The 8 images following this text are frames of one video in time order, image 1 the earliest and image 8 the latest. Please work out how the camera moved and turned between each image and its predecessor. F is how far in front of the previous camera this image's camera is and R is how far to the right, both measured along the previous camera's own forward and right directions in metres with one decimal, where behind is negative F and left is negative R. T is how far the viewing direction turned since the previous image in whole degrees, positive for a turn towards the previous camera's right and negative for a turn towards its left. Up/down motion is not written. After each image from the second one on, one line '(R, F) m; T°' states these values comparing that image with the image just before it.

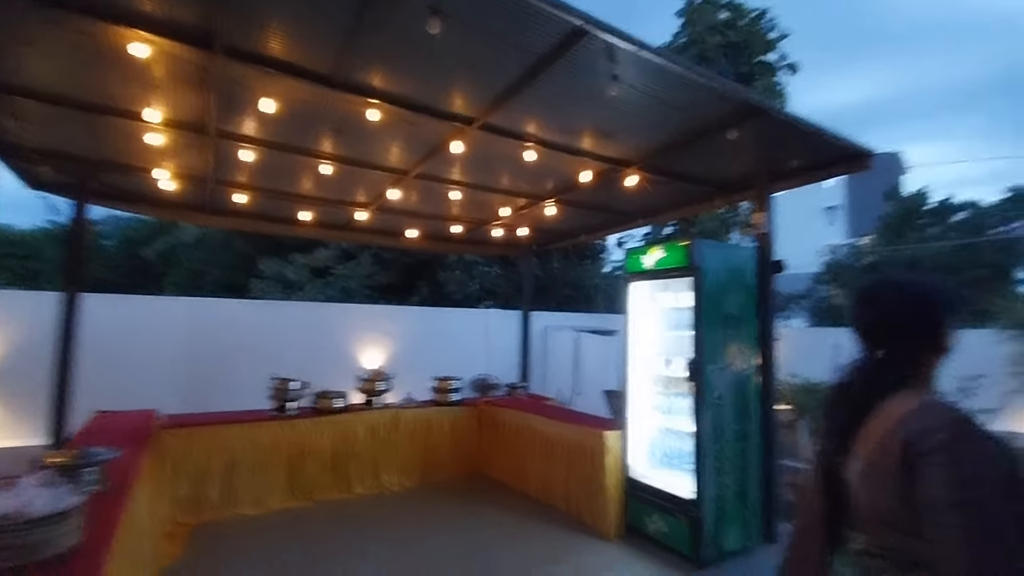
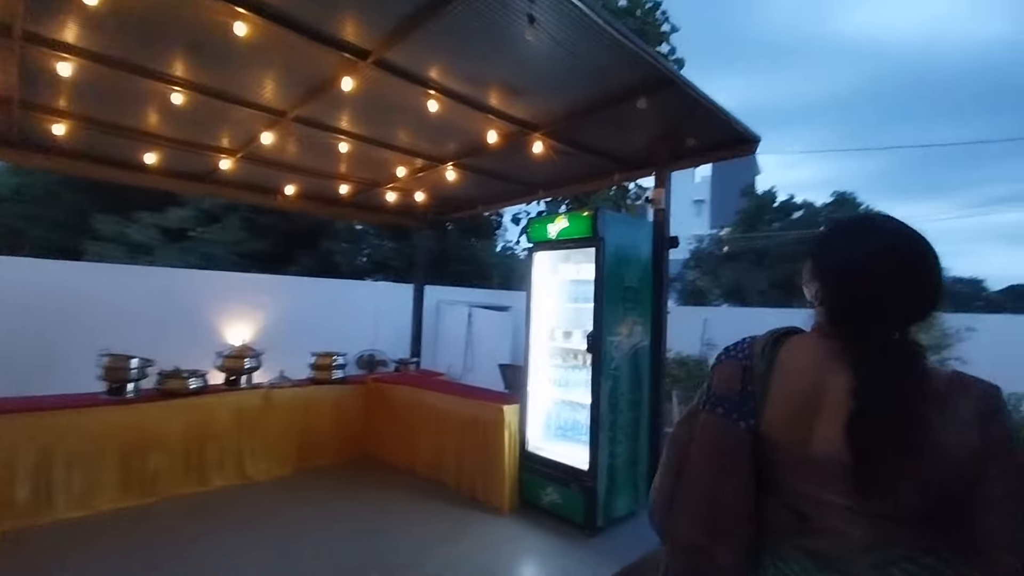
(-0.1, +0.3) m; +13°
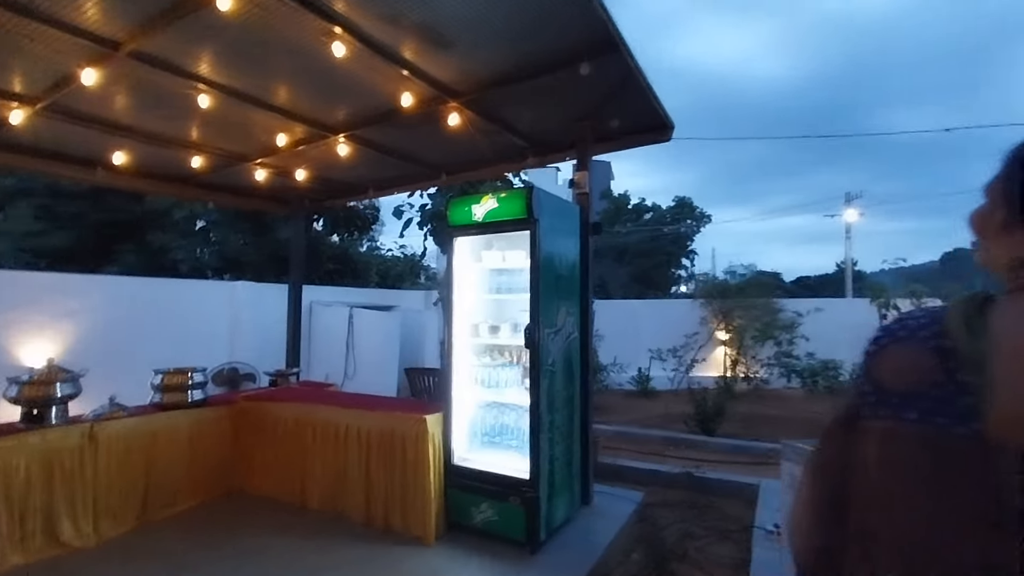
(-0.4, +0.6) m; +16°
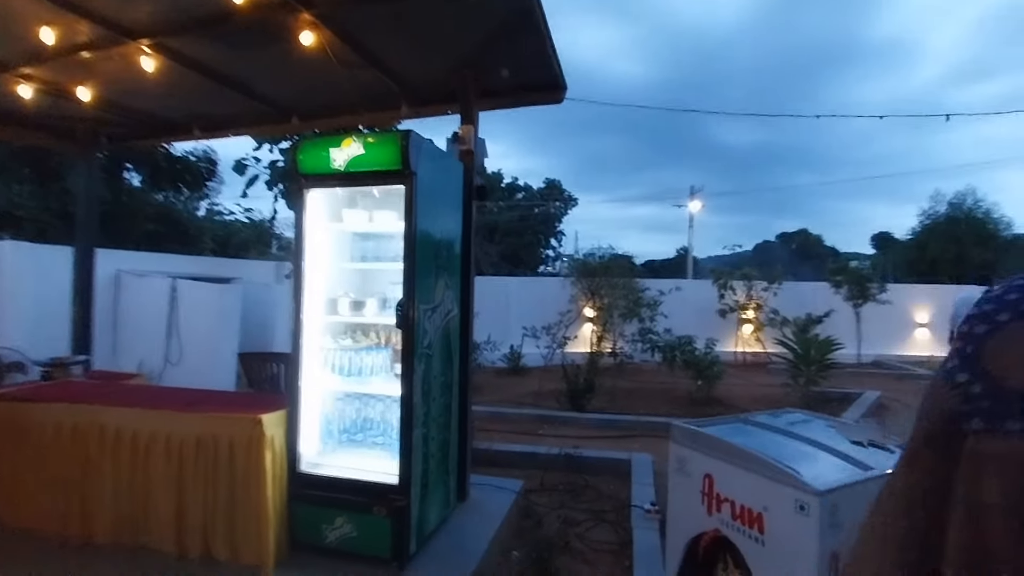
(0.0, +0.6) m; +15°
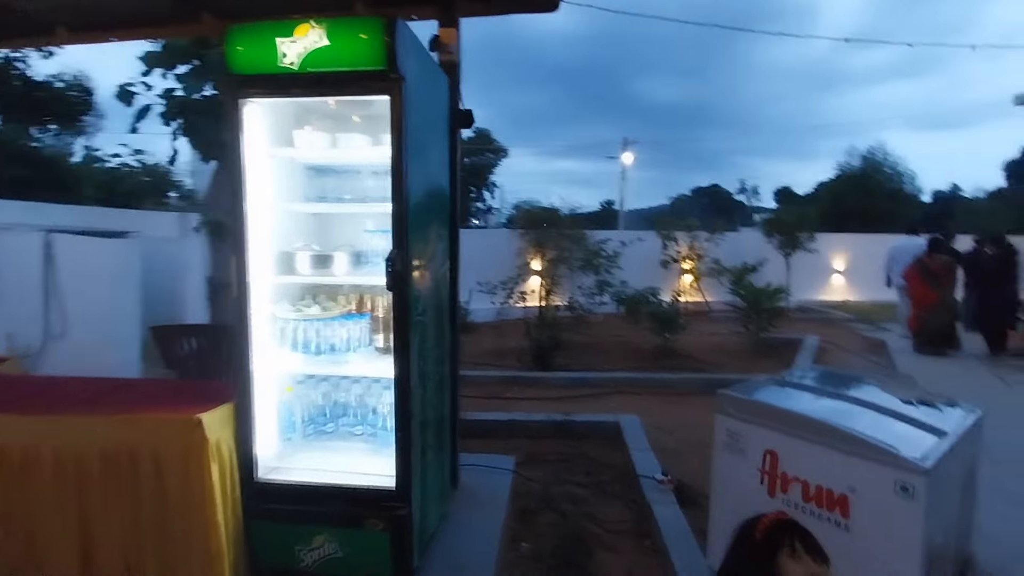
(-0.5, +0.7) m; +9°
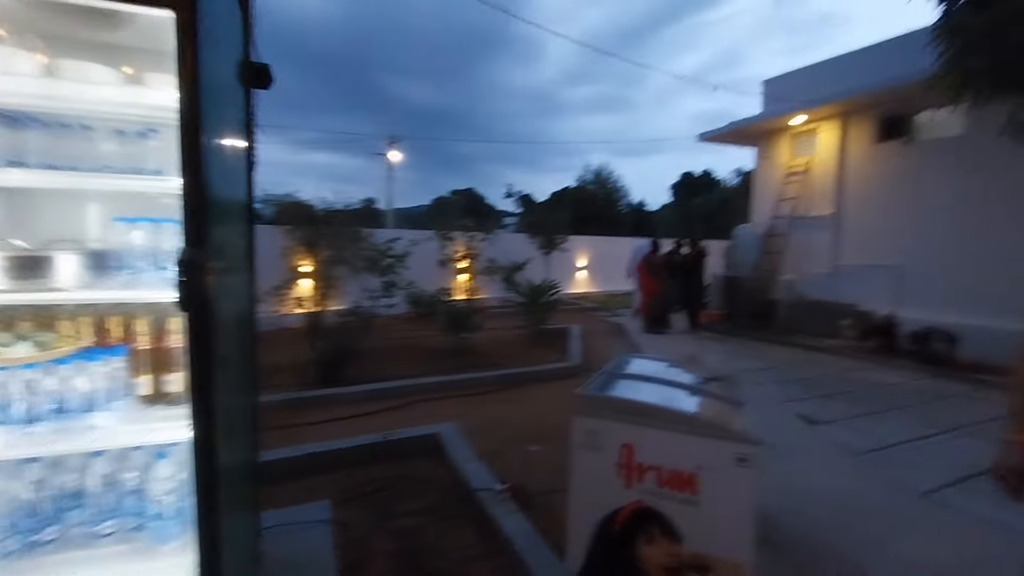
(-0.4, +0.5) m; +27°
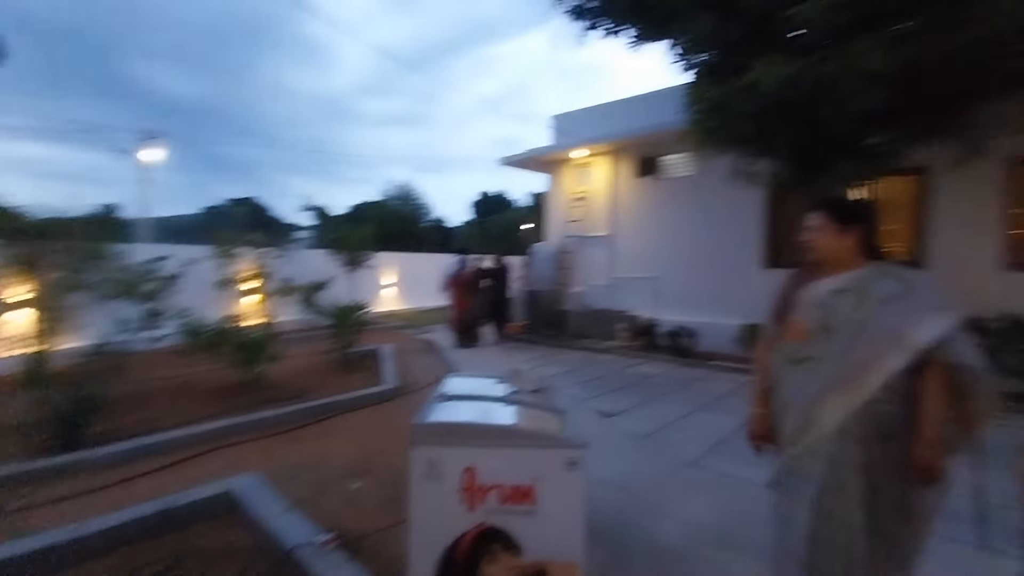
(-0.1, +0.1) m; +23°
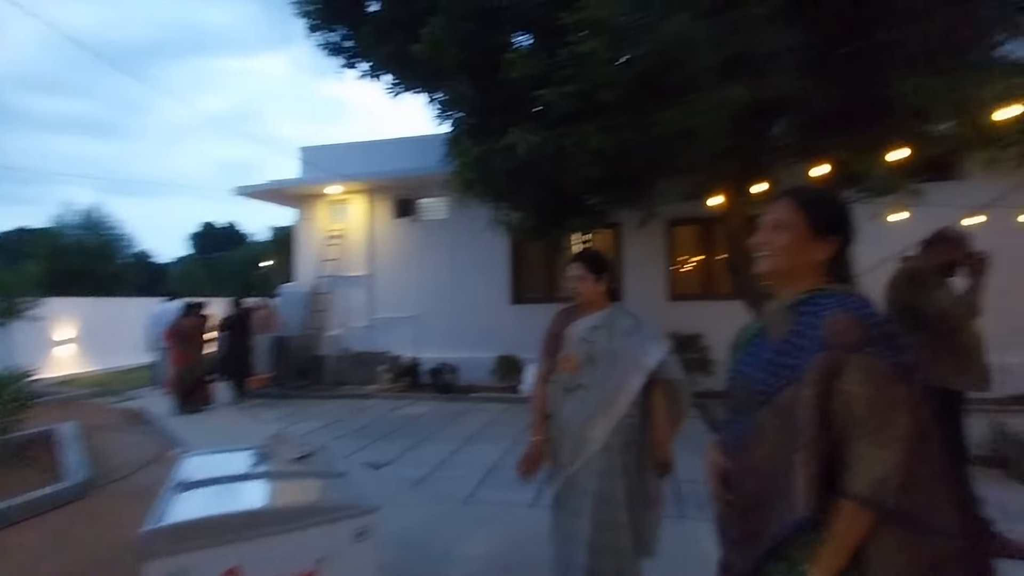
(-0.2, +0.1) m; +29°
